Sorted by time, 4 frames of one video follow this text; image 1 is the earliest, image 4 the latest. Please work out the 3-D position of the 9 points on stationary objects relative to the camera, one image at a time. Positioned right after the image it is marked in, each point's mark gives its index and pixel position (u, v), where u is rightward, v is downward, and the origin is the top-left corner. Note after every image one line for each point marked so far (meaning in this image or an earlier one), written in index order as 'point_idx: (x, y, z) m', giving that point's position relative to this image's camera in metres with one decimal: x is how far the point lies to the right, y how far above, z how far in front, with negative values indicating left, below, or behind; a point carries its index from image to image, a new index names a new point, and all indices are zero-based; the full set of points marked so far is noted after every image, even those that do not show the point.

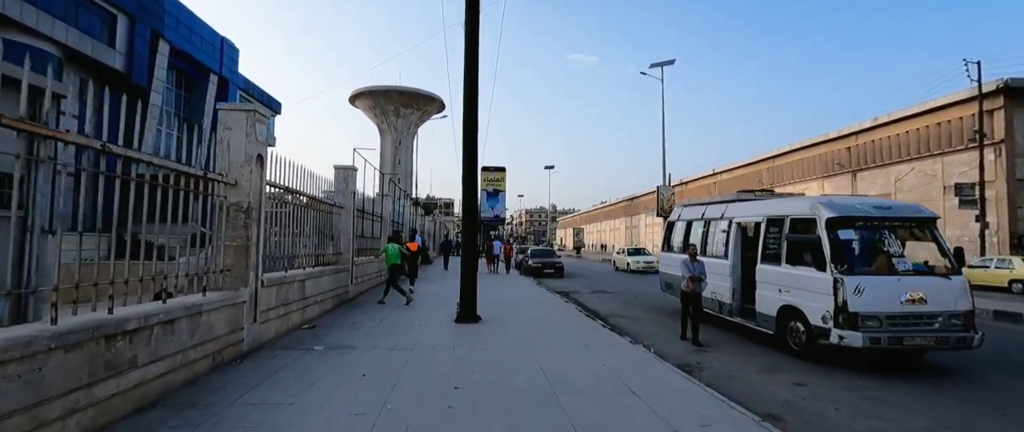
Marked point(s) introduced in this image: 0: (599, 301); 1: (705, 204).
0: (+2.6, -2.5, +15.0) m
1: (+4.4, +0.3, +11.1) m
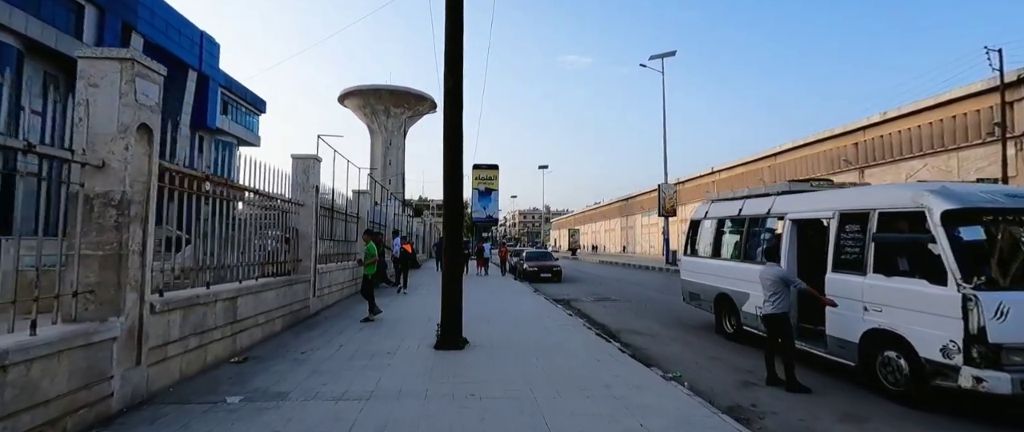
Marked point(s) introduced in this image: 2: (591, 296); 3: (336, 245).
0: (+2.5, -2.5, +13.1) m
1: (+4.3, +0.3, +9.3) m
2: (+2.6, -2.6, +16.6) m
3: (-4.3, -0.7, +12.3) m
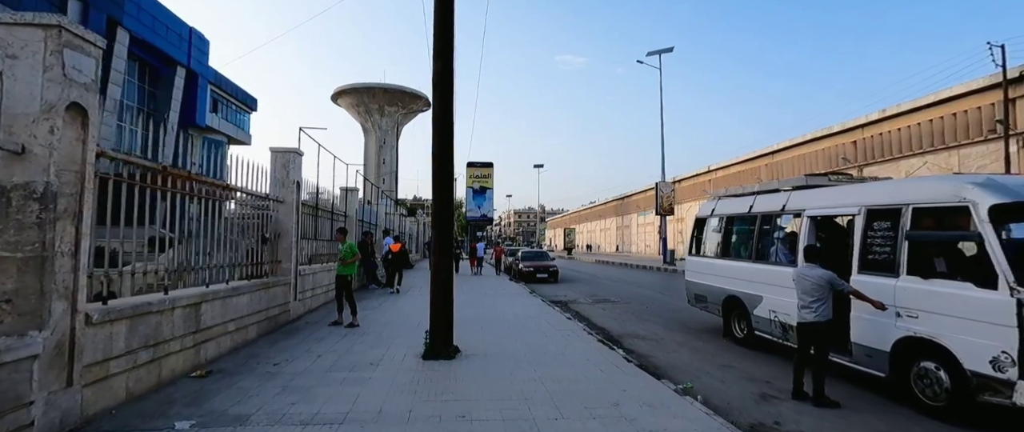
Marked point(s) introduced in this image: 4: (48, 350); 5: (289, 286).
0: (+2.3, -2.4, +12.6) m
1: (+4.3, +0.4, +8.7) m
2: (+2.5, -2.6, +16.0) m
3: (-4.5, -0.6, +11.6) m
4: (-3.3, -1.0, +3.6) m
5: (-4.0, -1.2, +8.9) m
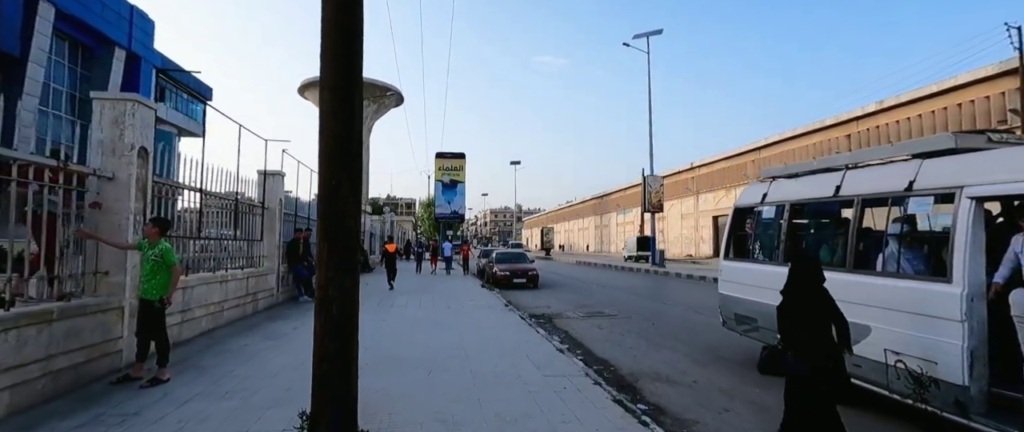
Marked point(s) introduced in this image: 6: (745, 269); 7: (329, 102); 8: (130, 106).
0: (+1.8, -2.3, +9.6) m
1: (+3.9, +0.5, +5.8) m
2: (+1.7, -2.4, +13.0) m
3: (-5.0, -0.5, +8.3) m
4: (-3.5, -0.8, +0.3) m
5: (-4.4, -1.1, +5.6) m
6: (+3.3, -0.7, +7.0) m
7: (-1.3, +0.9, +3.6) m
8: (-4.4, +1.2, +5.7) m
